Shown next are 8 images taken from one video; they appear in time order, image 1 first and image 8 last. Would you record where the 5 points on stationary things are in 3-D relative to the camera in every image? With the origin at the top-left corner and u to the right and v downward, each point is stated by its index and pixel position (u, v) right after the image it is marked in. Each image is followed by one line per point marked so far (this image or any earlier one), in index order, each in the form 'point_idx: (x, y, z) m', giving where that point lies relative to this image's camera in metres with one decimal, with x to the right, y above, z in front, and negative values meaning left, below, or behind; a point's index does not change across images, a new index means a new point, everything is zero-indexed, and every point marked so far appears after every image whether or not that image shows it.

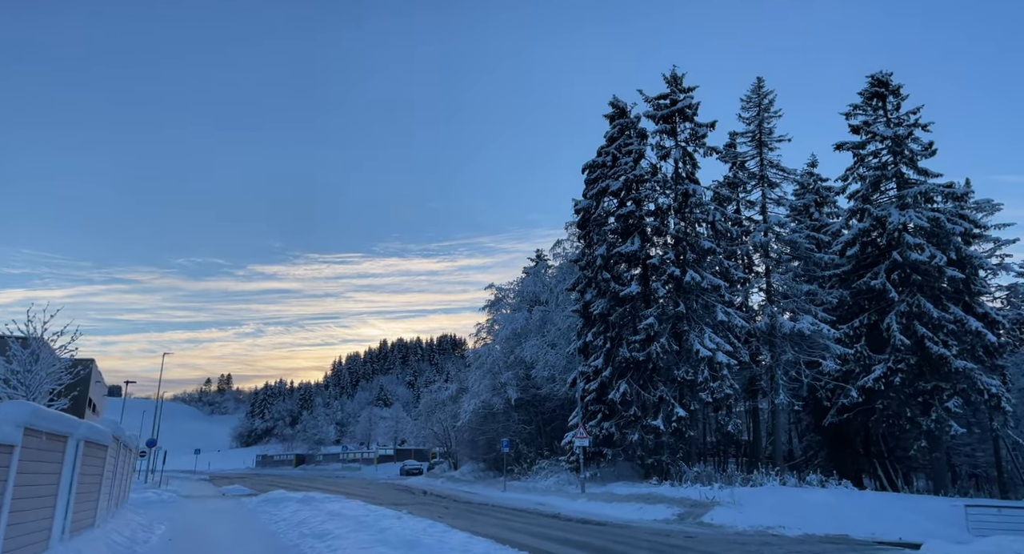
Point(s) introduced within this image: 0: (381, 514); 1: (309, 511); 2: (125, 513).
0: (-3.0, -5.5, +17.6) m
1: (-5.1, -6.0, +19.3) m
2: (-9.3, -5.6, +17.9) m
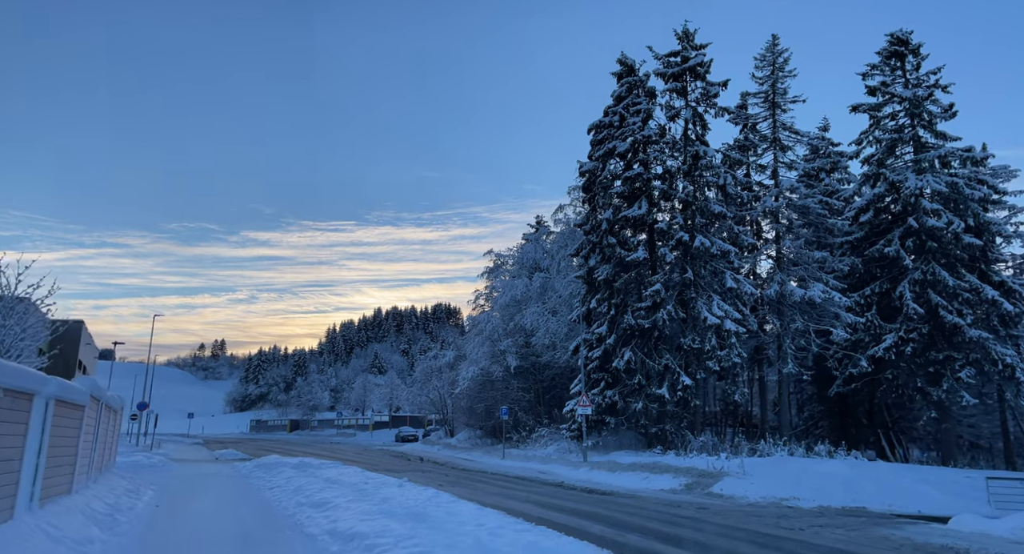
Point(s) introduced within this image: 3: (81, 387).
0: (-2.9, -4.5, +16.8) m
1: (-5.0, -4.9, +18.5) m
2: (-9.2, -4.6, +17.0) m
3: (-7.2, -1.8, +12.6) m
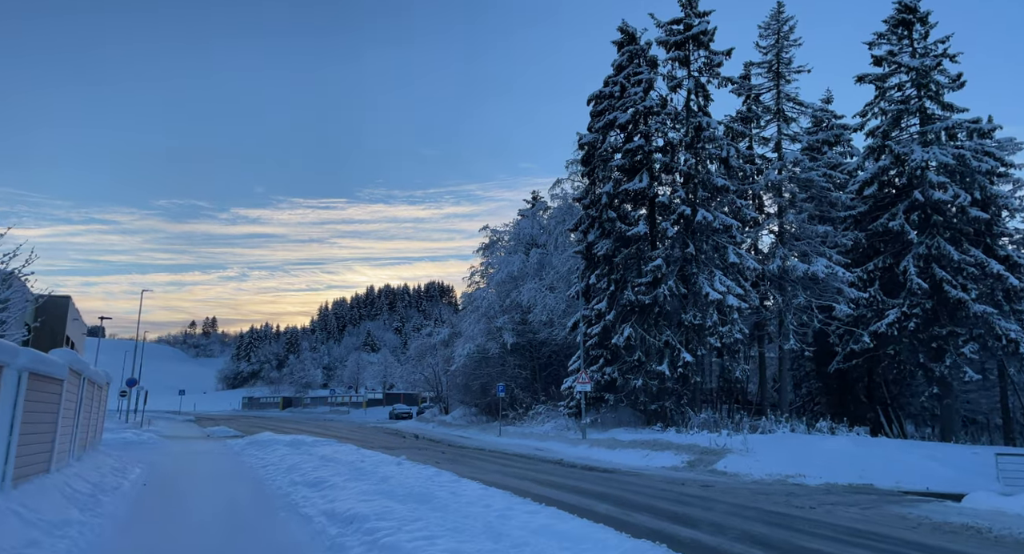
0: (-2.8, -3.9, +16.2) m
1: (-5.0, -4.2, +17.9) m
2: (-9.1, -3.9, +16.4) m
3: (-7.1, -1.3, +12.0) m
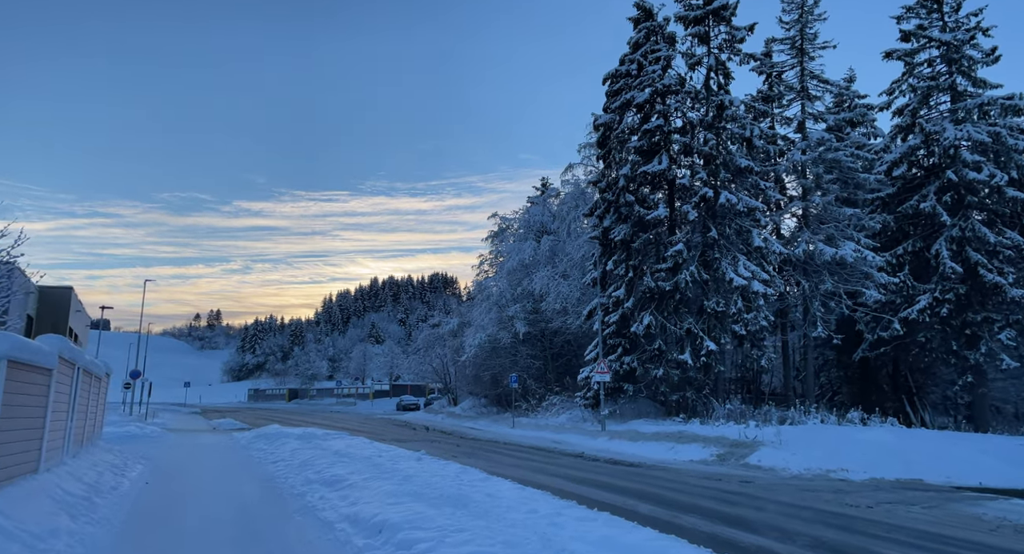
0: (-2.3, -3.6, +15.2) m
1: (-4.4, -3.9, +16.9) m
2: (-8.6, -3.6, +15.4) m
3: (-6.6, -1.0, +10.9) m
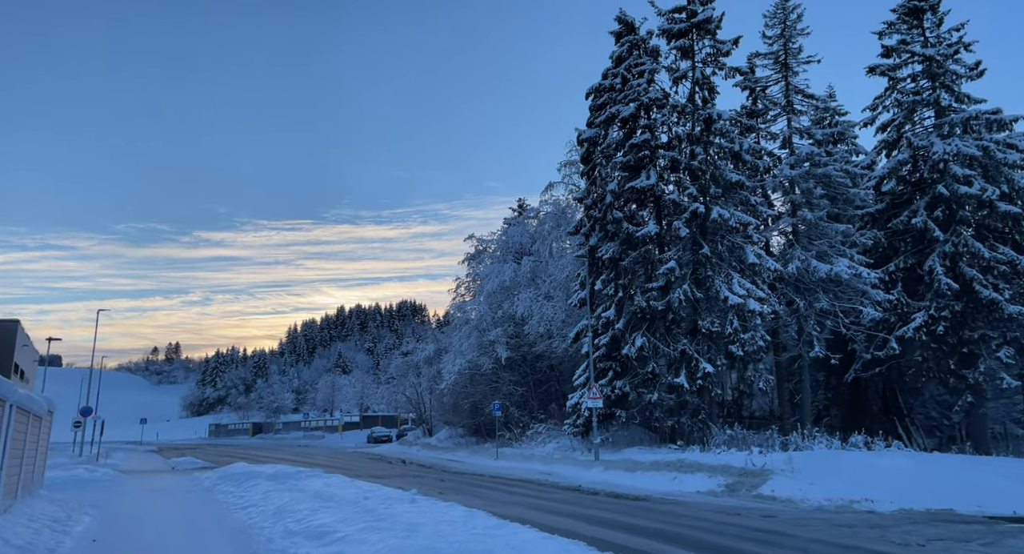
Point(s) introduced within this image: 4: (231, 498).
0: (-2.2, -3.9, +13.5) m
1: (-4.4, -4.3, +15.1) m
2: (-8.5, -4.0, +13.4) m
3: (-6.4, -1.3, +9.1) m
4: (-6.1, -4.8, +16.5) m
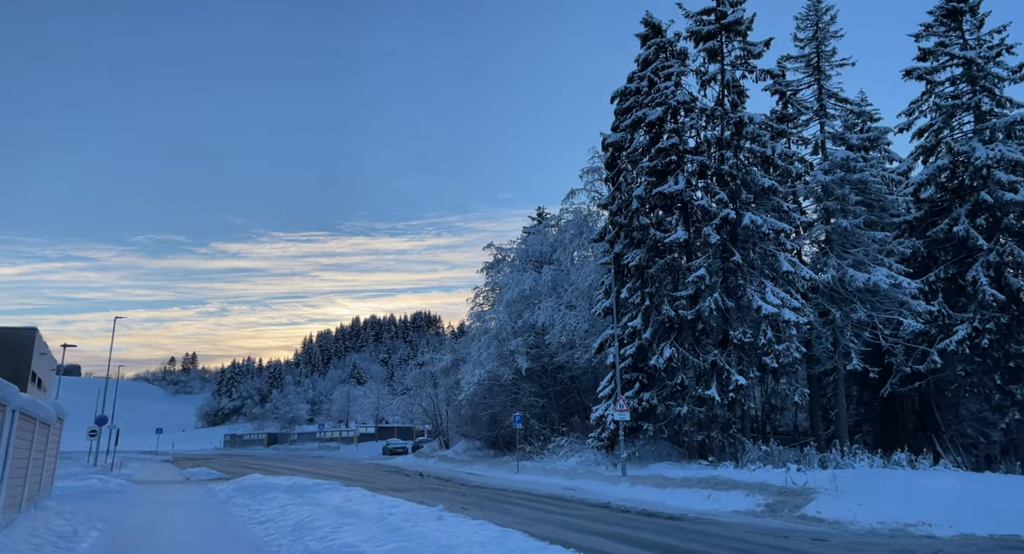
0: (-1.7, -3.9, +12.7) m
1: (-3.9, -4.3, +14.3) m
2: (-8.0, -4.0, +12.7) m
3: (-5.9, -1.2, +8.4) m
4: (-5.5, -4.8, +15.7) m
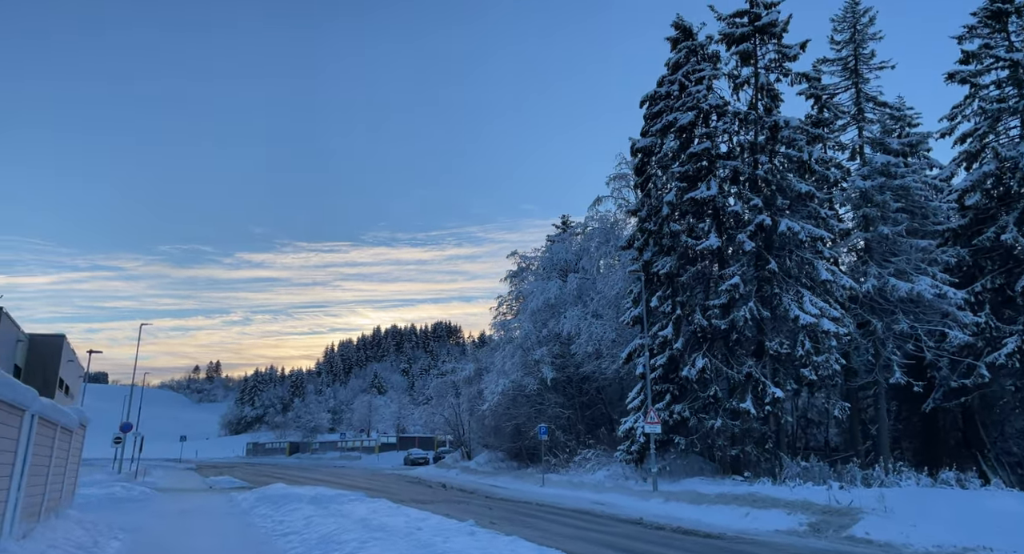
0: (-1.1, -4.0, +12.0) m
1: (-3.3, -4.4, +13.7) m
2: (-7.4, -4.0, +12.2) m
3: (-5.5, -1.2, +7.9) m
4: (-4.9, -4.9, +15.2) m
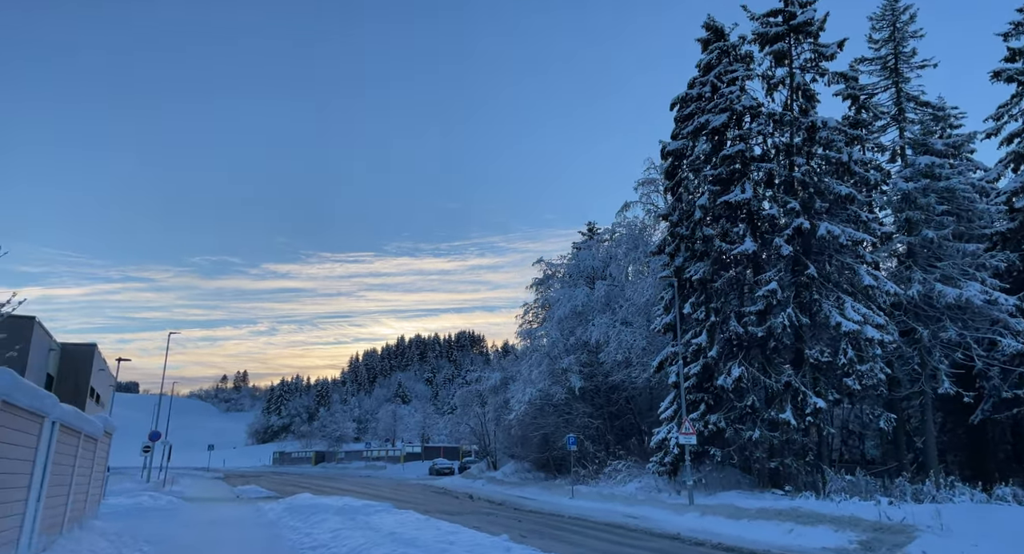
0: (-0.6, -4.0, +11.4) m
1: (-2.7, -4.4, +13.2) m
2: (-6.9, -4.1, +11.8) m
3: (-5.0, -1.1, +7.5) m
4: (-4.2, -5.0, +14.6) m
